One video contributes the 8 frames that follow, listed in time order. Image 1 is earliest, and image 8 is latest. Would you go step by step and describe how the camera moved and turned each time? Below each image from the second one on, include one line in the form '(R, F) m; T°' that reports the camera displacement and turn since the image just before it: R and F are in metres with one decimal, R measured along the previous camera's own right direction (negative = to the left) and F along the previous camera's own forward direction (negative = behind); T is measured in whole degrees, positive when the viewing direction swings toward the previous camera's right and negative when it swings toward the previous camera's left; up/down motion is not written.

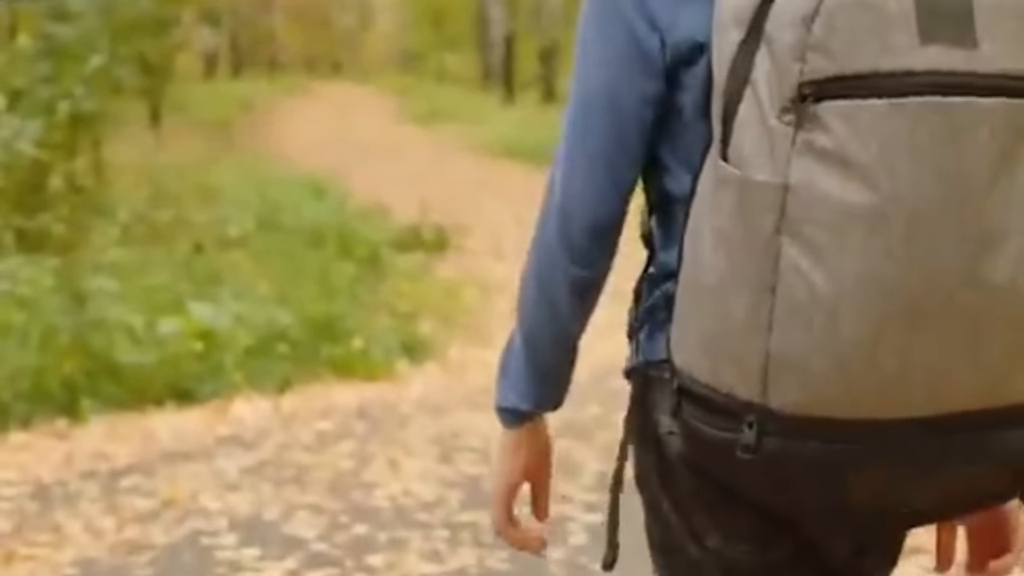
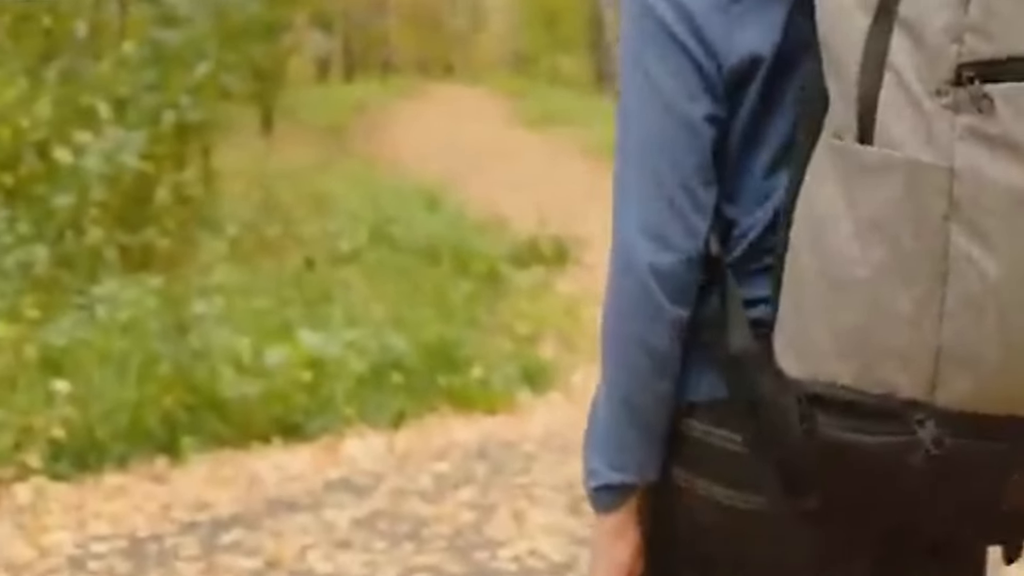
(-0.1, +0.4) m; -3°
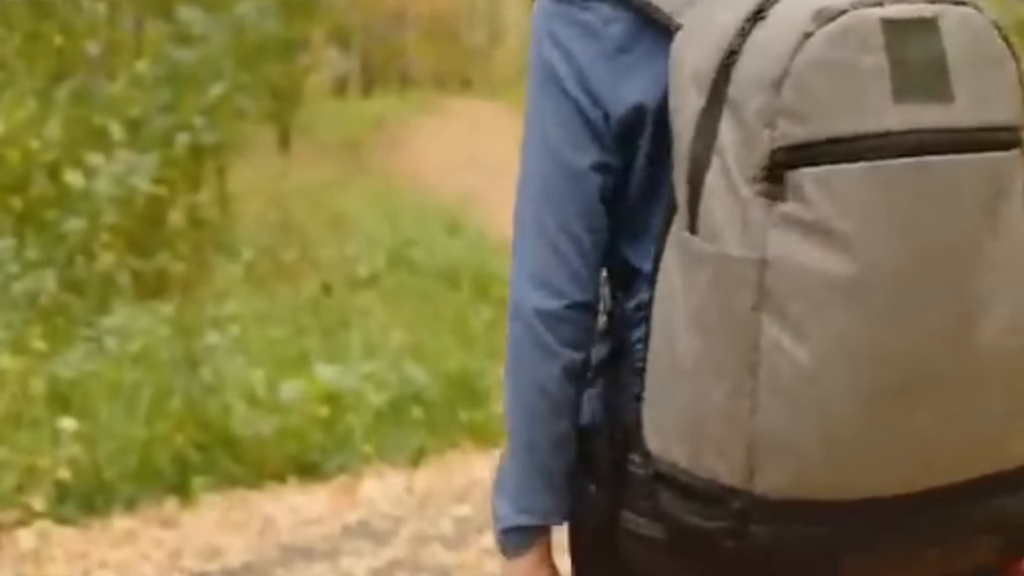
(0.0, +0.2) m; -1°
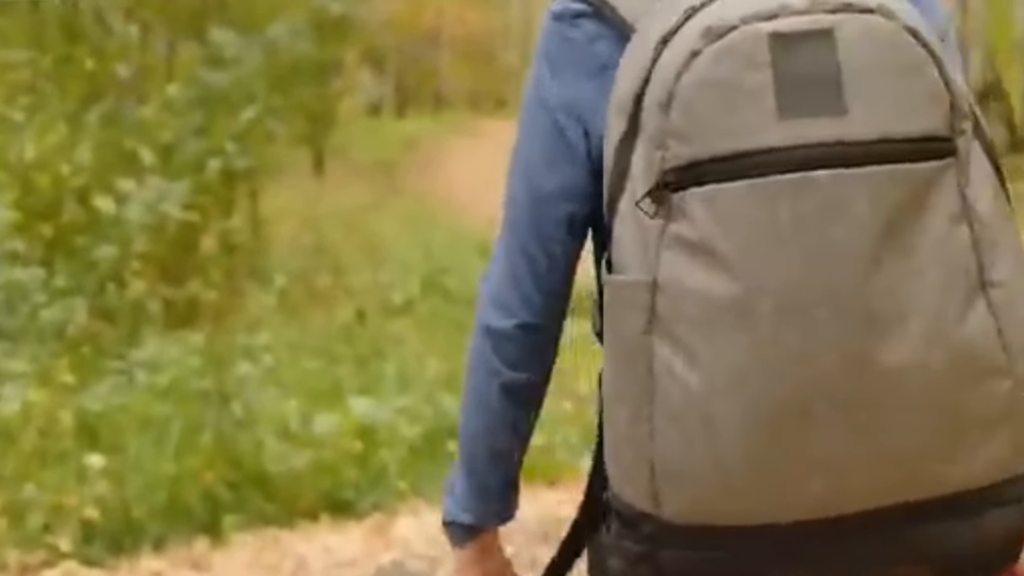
(0.0, +0.1) m; -1°
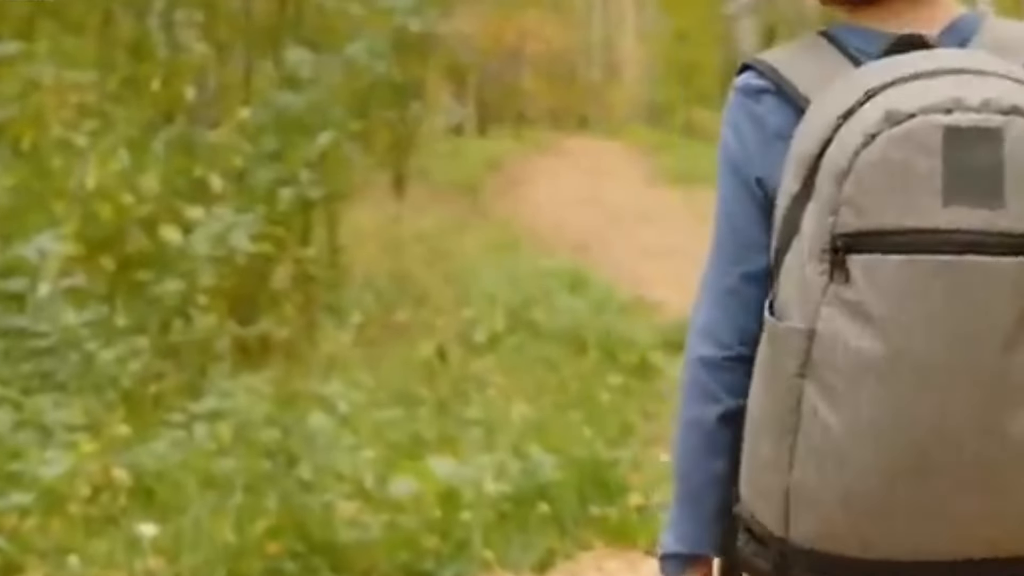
(0.0, +0.5) m; -3°
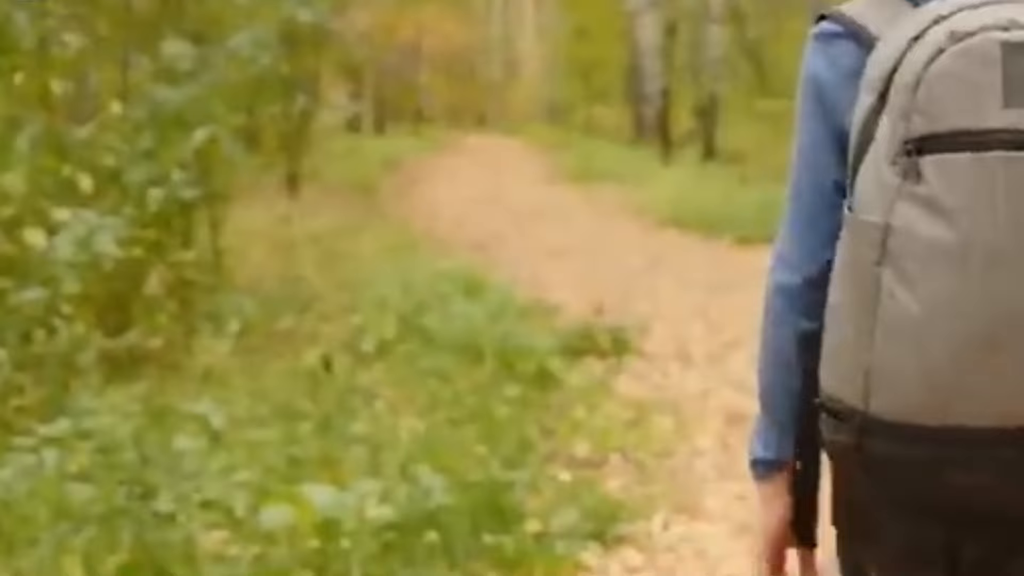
(0.0, +0.4) m; +3°
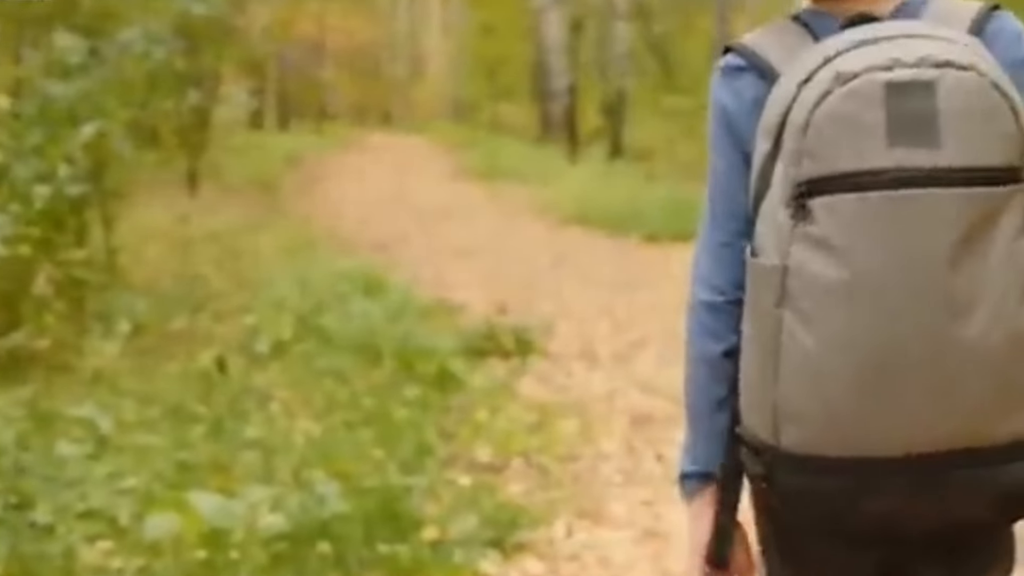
(0.0, +0.1) m; +3°
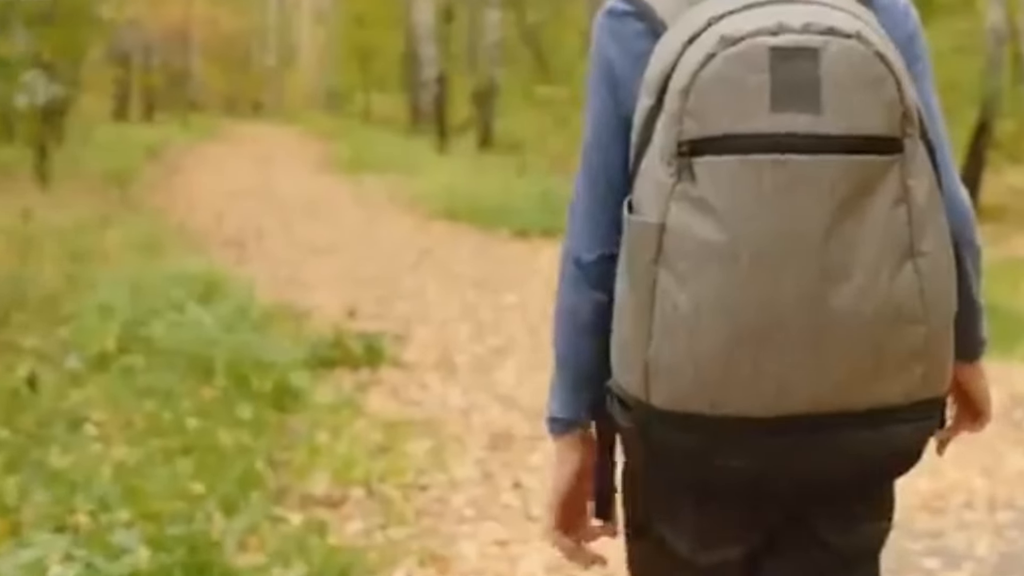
(+0.1, +0.6) m; +4°
